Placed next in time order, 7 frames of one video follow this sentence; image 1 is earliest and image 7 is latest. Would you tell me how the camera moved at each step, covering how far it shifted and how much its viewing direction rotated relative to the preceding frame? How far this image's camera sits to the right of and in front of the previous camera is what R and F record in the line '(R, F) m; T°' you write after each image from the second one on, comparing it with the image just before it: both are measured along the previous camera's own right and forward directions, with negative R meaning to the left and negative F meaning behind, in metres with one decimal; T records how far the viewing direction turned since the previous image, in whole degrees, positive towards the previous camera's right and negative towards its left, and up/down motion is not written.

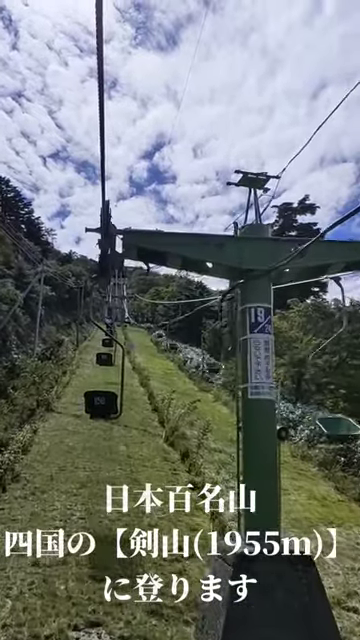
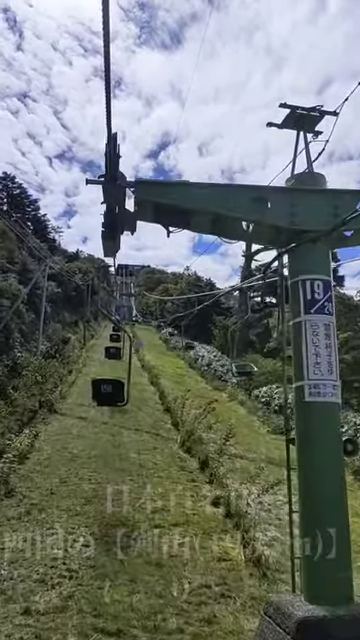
(-0.1, +0.9) m; -1°
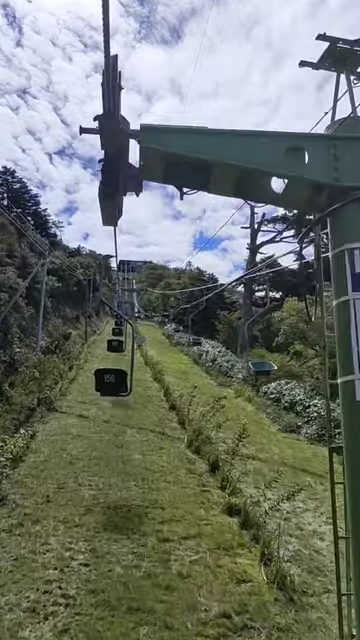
(-0.1, +0.6) m; 0°
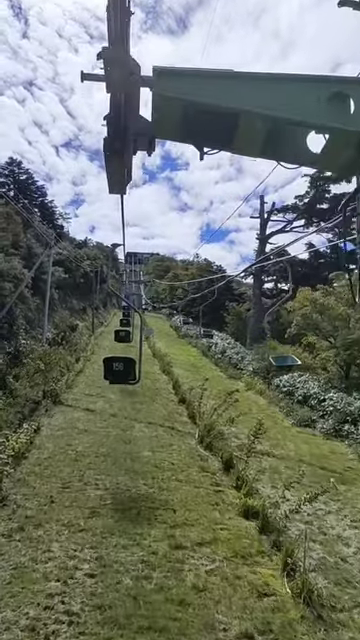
(-0.1, +0.4) m; -1°
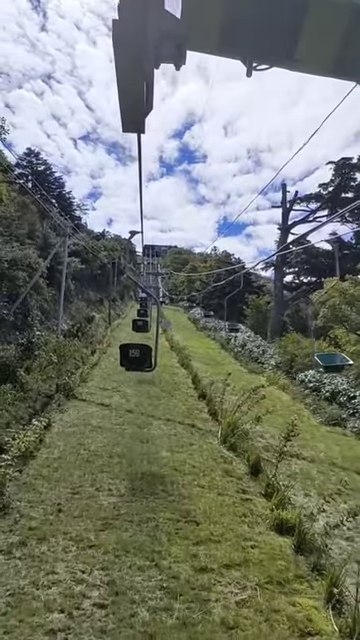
(-0.1, +0.6) m; -2°
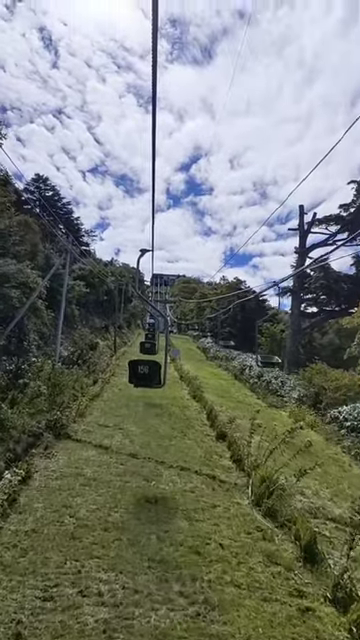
(-0.1, +1.5) m; -1°
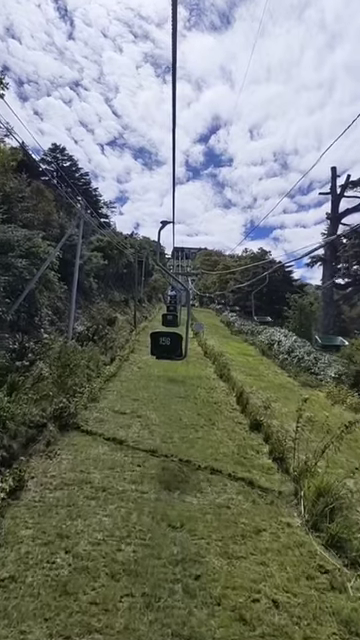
(-0.1, +1.2) m; -2°
